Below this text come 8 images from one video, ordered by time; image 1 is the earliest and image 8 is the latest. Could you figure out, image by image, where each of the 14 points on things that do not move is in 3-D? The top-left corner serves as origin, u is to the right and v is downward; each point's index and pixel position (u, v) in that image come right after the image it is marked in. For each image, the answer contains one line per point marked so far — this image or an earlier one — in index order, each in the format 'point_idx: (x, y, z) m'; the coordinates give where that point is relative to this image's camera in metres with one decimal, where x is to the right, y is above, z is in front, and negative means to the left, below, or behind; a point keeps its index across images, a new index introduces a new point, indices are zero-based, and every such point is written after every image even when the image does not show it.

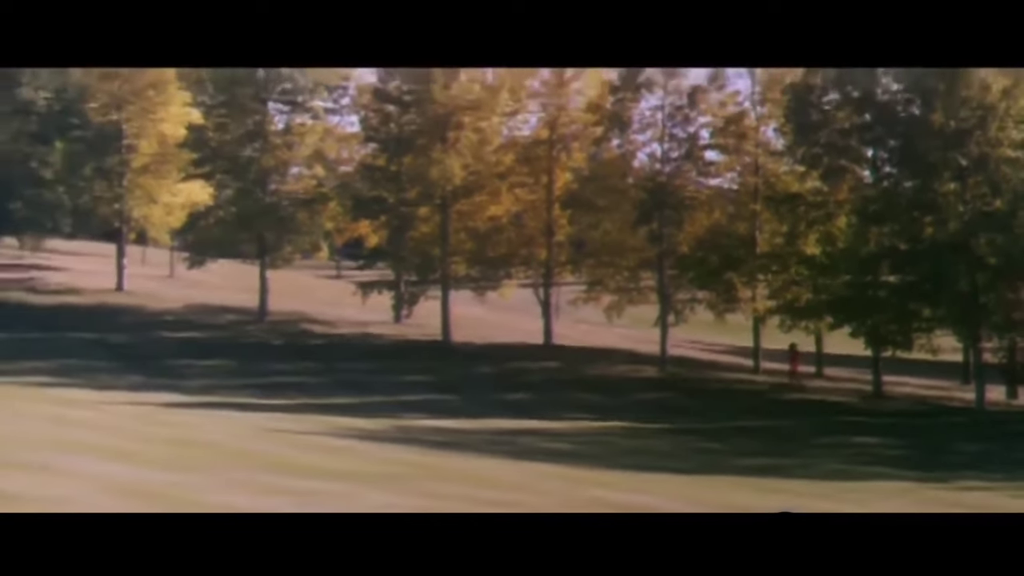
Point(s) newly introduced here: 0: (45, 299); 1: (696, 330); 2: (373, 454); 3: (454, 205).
0: (-1.1, 0.0, +4.7) m
1: (+0.5, -0.1, +4.8) m
2: (-0.3, -0.4, +4.7) m
3: (-0.1, +0.2, +4.9) m
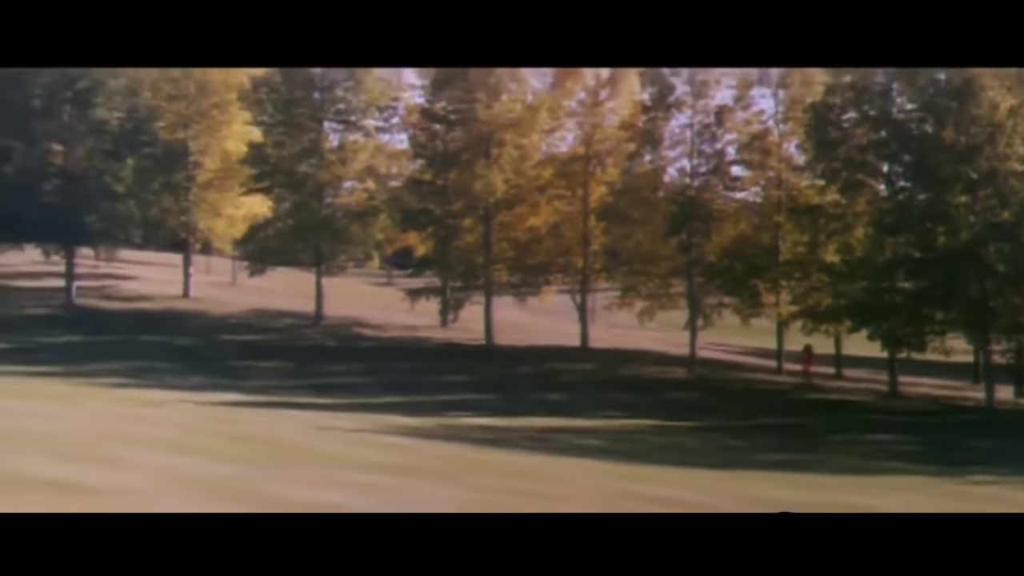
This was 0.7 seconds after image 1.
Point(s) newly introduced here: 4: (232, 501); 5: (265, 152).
0: (-1.0, 0.0, +5.0) m
1: (+0.6, -0.1, +5.1) m
2: (-0.2, -0.4, +5.0) m
3: (0.0, +0.2, +5.2) m
4: (-0.7, -0.5, +4.8) m
5: (-0.6, +0.4, +5.1) m
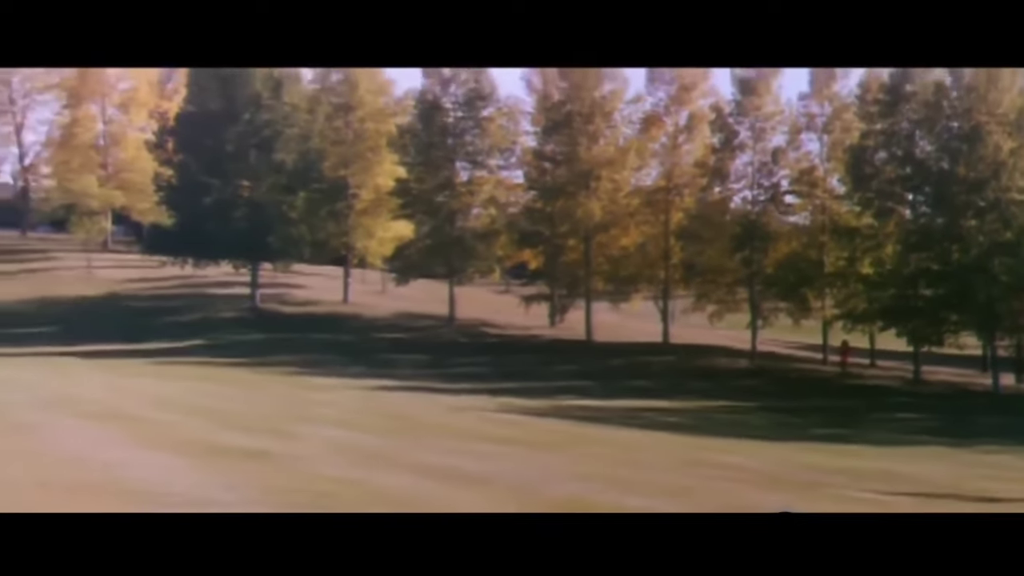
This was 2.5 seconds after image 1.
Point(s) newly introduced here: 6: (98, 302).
0: (-0.7, -0.1, +6.3) m
1: (+0.9, -0.1, +6.4) m
2: (+0.1, -0.4, +6.3) m
3: (+0.3, +0.2, +6.4) m
4: (-0.4, -0.6, +6.1) m
5: (-0.3, +0.3, +6.4) m
6: (-1.3, 0.0, +6.2) m
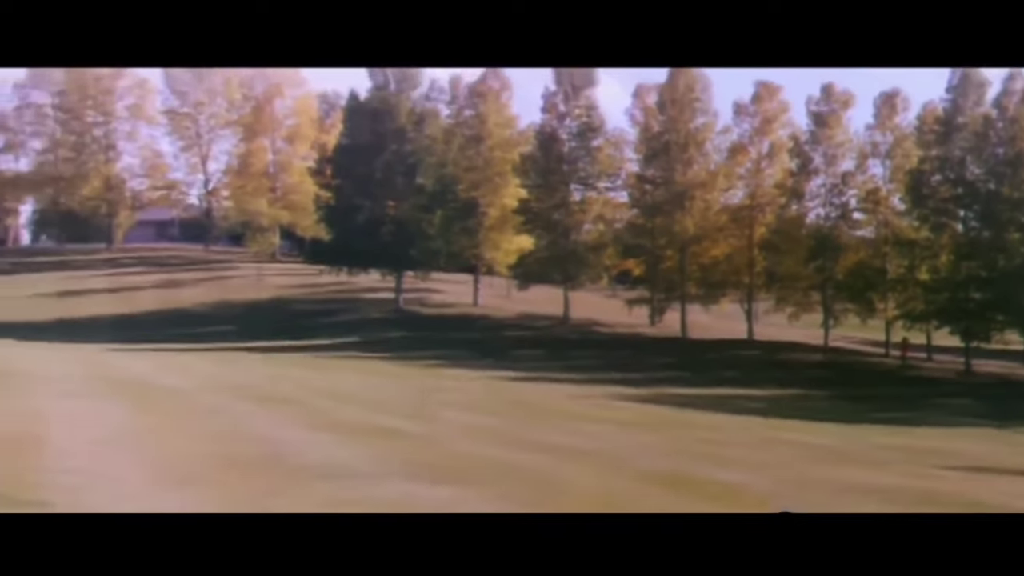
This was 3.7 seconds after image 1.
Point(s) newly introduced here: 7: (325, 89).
0: (-0.3, -0.1, +7.4) m
1: (+1.3, -0.2, +7.4) m
2: (+0.5, -0.5, +7.3) m
3: (+0.7, +0.2, +7.5) m
4: (0.0, -0.6, +7.2) m
5: (+0.1, +0.3, +7.5) m
6: (-0.9, -0.1, +7.3) m
7: (-0.7, +0.7, +7.3) m
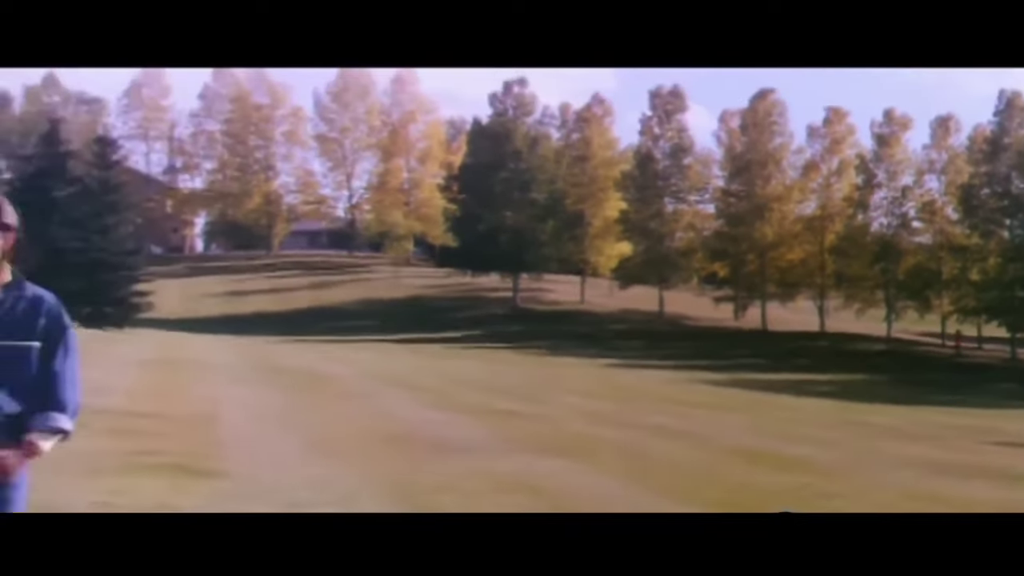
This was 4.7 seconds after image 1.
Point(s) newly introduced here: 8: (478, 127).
0: (+0.1, -0.1, +8.5) m
1: (+1.7, -0.2, +8.5) m
2: (+0.9, -0.5, +8.4) m
3: (+1.1, +0.2, +8.6) m
4: (+0.4, -0.6, +8.3) m
5: (+0.5, +0.3, +8.6) m
6: (-0.5, -0.1, +8.5) m
7: (-0.2, +0.7, +8.4) m
8: (-0.1, +0.7, +8.4) m
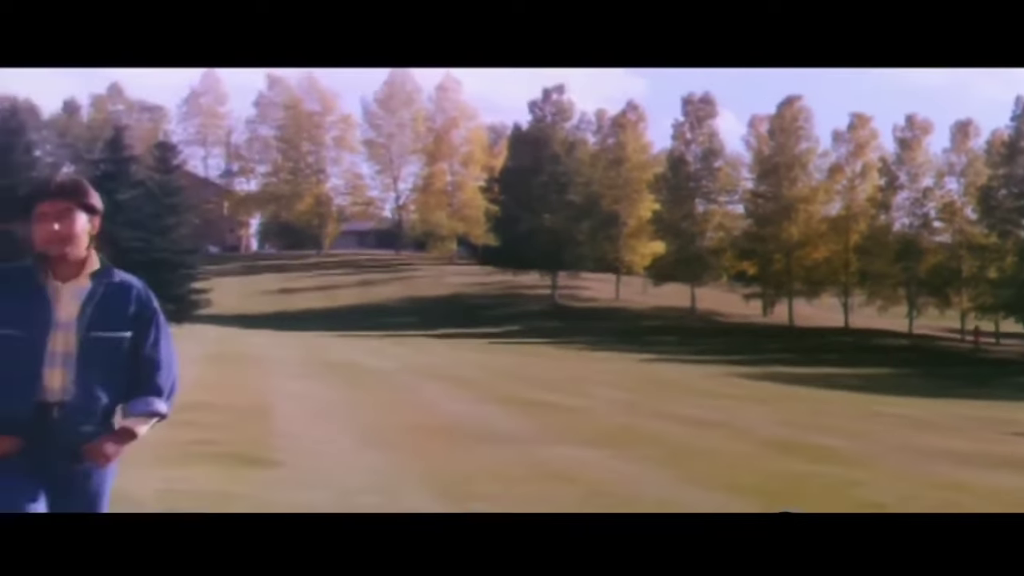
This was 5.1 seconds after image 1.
0: (+0.3, -0.1, +9.0) m
1: (+1.9, -0.1, +8.9) m
2: (+1.1, -0.4, +8.8) m
3: (+1.3, +0.2, +9.0) m
4: (+0.6, -0.6, +8.7) m
5: (+0.7, +0.3, +9.0) m
6: (-0.3, -0.1, +8.9) m
7: (-0.1, +0.7, +8.8) m
8: (0.0, +0.7, +8.8) m
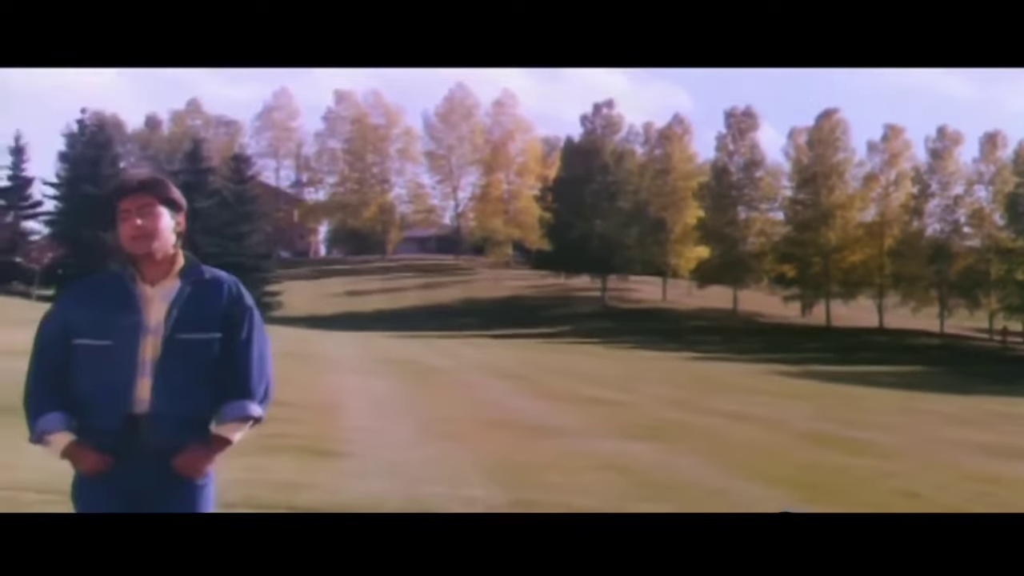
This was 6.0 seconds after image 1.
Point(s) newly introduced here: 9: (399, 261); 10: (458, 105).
0: (+0.6, -0.1, +9.5) m
1: (+2.1, -0.2, +9.4) m
2: (+1.4, -0.5, +9.3) m
3: (+1.6, +0.2, +9.5) m
4: (+0.9, -0.6, +9.3) m
5: (+0.9, +0.3, +9.5) m
6: (-0.1, -0.1, +9.5) m
7: (+0.2, +0.7, +9.4) m
8: (+0.3, +0.7, +9.4) m
9: (-0.5, +0.1, +9.4) m
10: (-0.3, +0.9, +9.3) m
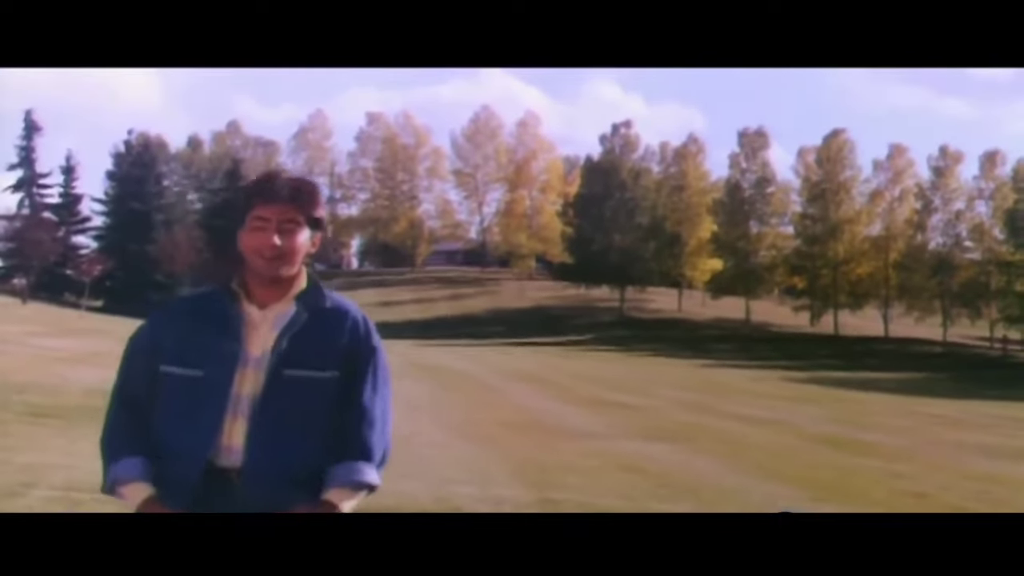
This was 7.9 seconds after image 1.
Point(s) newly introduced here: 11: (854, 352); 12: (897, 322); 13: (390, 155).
0: (+0.7, -0.1, +10.0) m
1: (+2.3, -0.2, +9.8) m
2: (+1.5, -0.5, +9.8) m
3: (+1.7, +0.1, +10.0) m
4: (+1.0, -0.6, +9.7) m
5: (+1.1, +0.3, +10.0) m
6: (+0.1, -0.1, +9.9) m
7: (+0.3, +0.7, +9.9) m
8: (+0.4, +0.6, +9.9) m
9: (-0.4, +0.1, +9.9) m
10: (-0.1, +0.8, +9.8) m
11: (+1.7, -0.3, +9.9) m
12: (+1.9, -0.2, +9.9) m
13: (-0.6, +0.7, +9.8) m
